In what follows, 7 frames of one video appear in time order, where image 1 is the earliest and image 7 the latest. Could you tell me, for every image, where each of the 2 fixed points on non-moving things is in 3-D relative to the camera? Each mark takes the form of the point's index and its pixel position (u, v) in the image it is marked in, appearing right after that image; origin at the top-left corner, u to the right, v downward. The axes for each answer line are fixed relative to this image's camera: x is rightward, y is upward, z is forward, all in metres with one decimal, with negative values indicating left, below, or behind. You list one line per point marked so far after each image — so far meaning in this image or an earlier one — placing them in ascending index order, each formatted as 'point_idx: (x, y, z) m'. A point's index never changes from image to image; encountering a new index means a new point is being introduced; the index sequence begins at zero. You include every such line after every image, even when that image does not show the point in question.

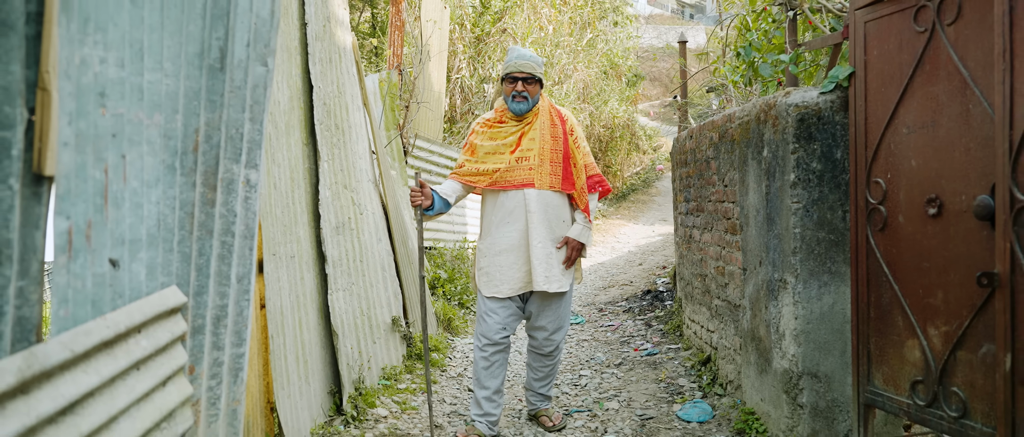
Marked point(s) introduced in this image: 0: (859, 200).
0: (+1.3, +0.1, +2.7) m
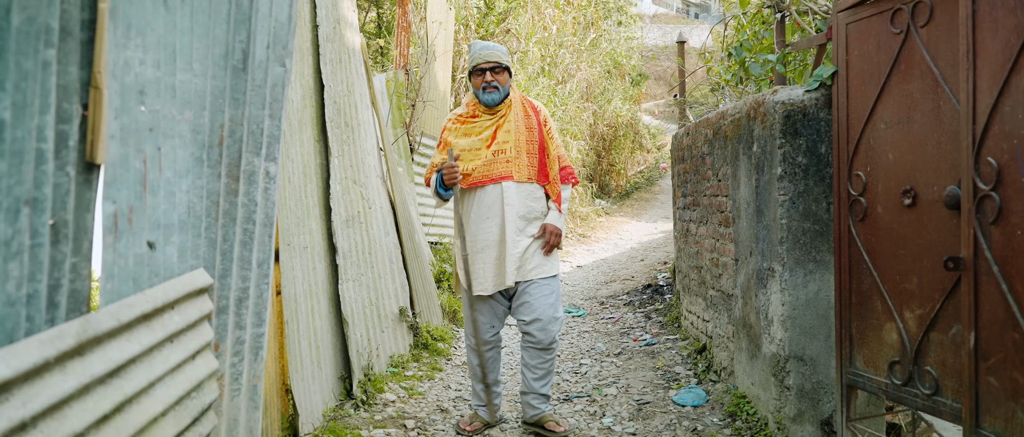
0: (+1.3, +0.1, +2.9) m
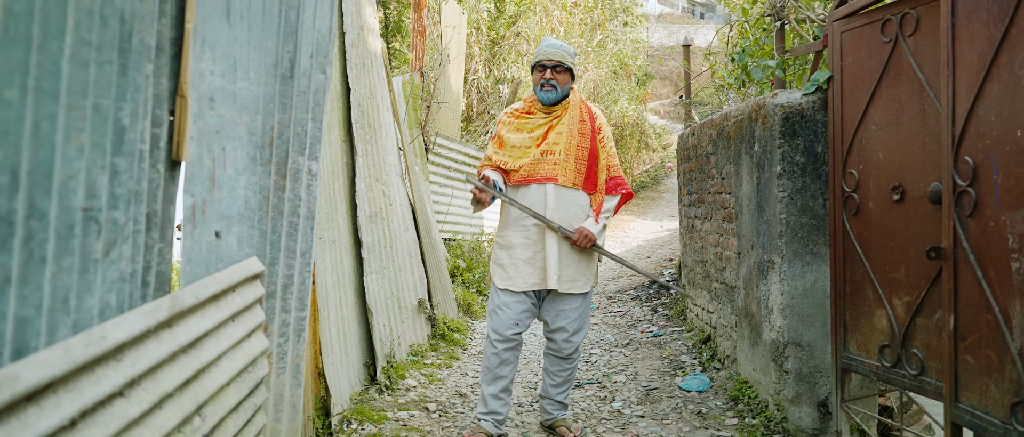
0: (+1.4, +0.1, +3.1) m
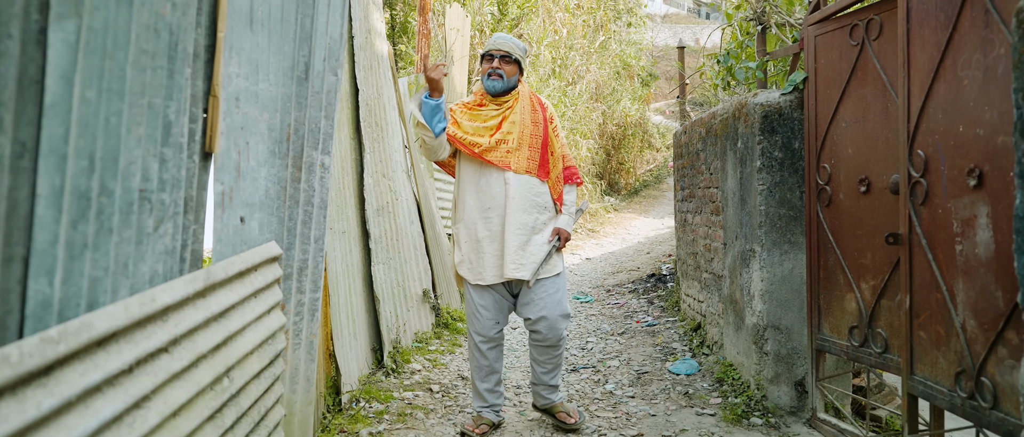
0: (+1.4, +0.2, +3.3) m
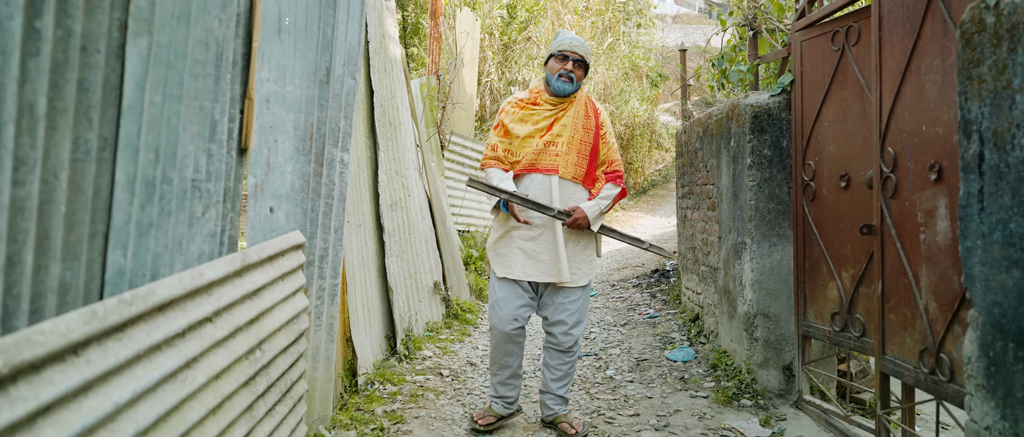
0: (+1.4, +0.2, +3.5) m
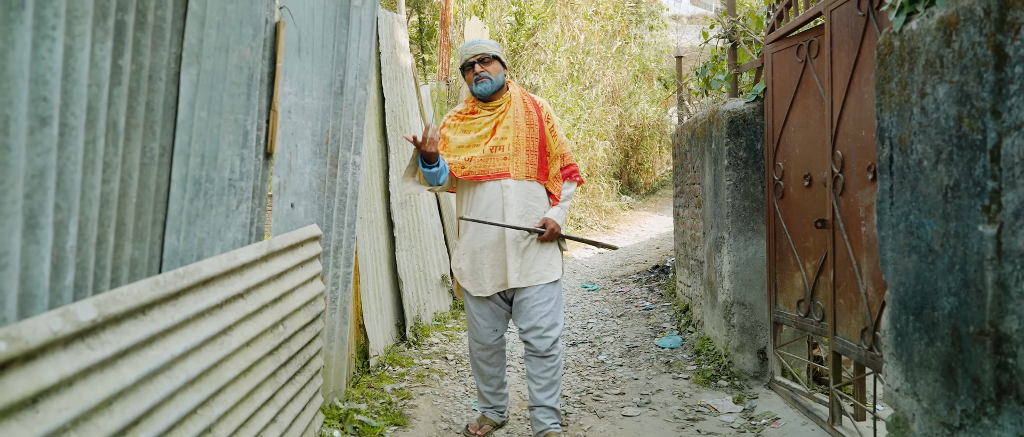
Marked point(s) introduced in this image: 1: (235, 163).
0: (+1.4, +0.2, +3.9) m
1: (-0.8, +0.2, +2.2) m
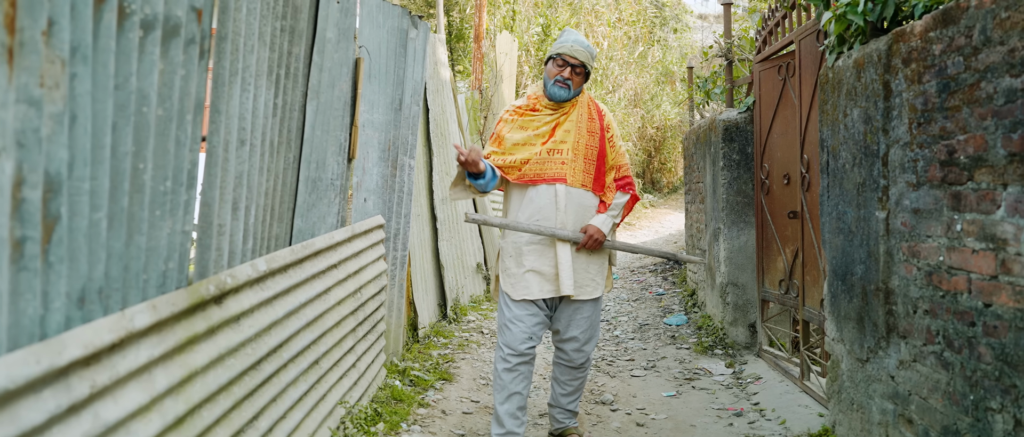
0: (+1.6, +0.3, +4.6) m
1: (-0.7, +0.2, +2.9) m
